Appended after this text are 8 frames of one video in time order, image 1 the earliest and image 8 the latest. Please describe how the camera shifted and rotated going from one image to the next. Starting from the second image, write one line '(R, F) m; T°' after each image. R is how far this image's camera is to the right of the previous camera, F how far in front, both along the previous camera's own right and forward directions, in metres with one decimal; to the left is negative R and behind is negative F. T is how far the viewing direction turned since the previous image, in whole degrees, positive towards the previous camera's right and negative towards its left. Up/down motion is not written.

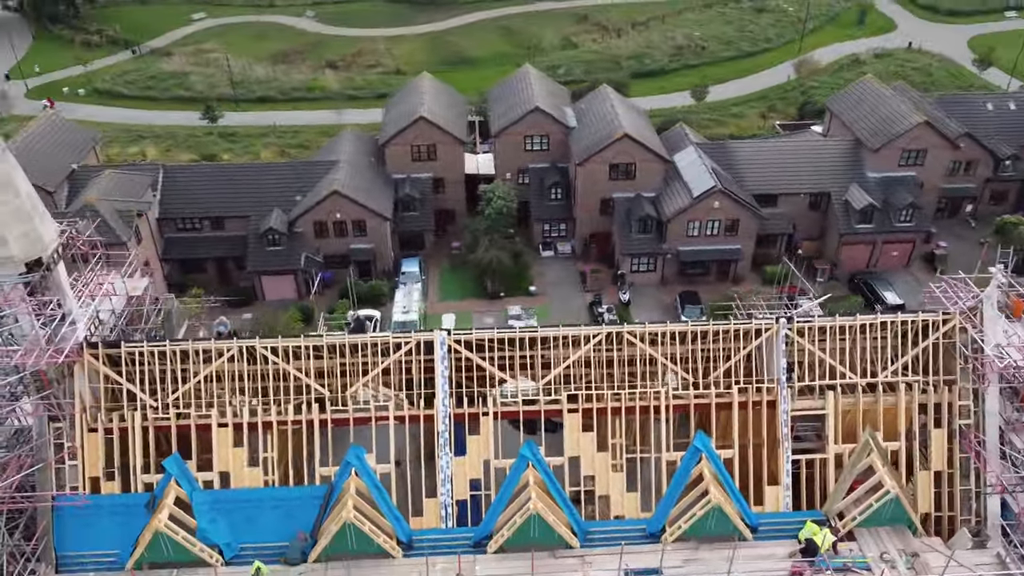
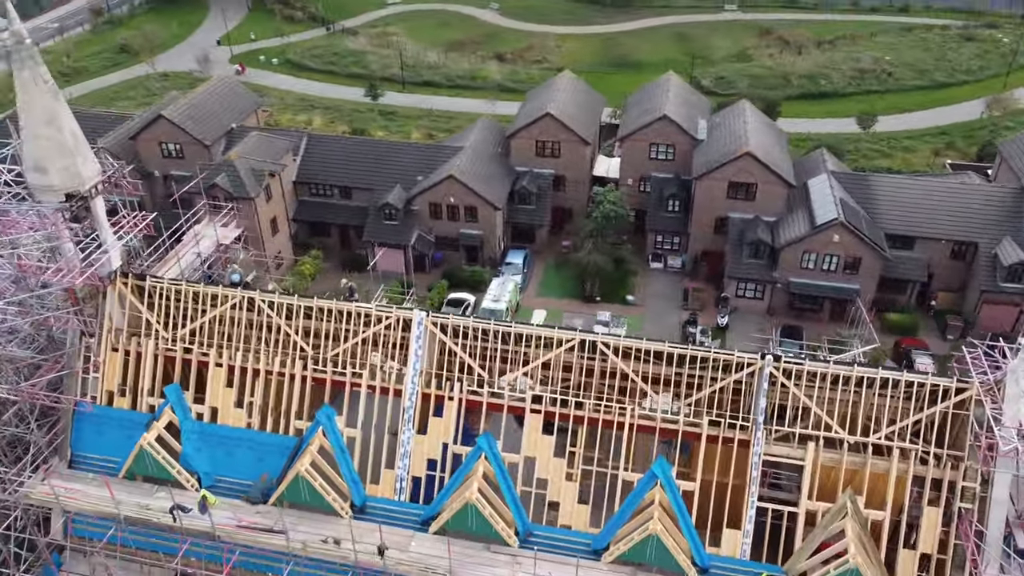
(+4.5, +0.4) m; -13°
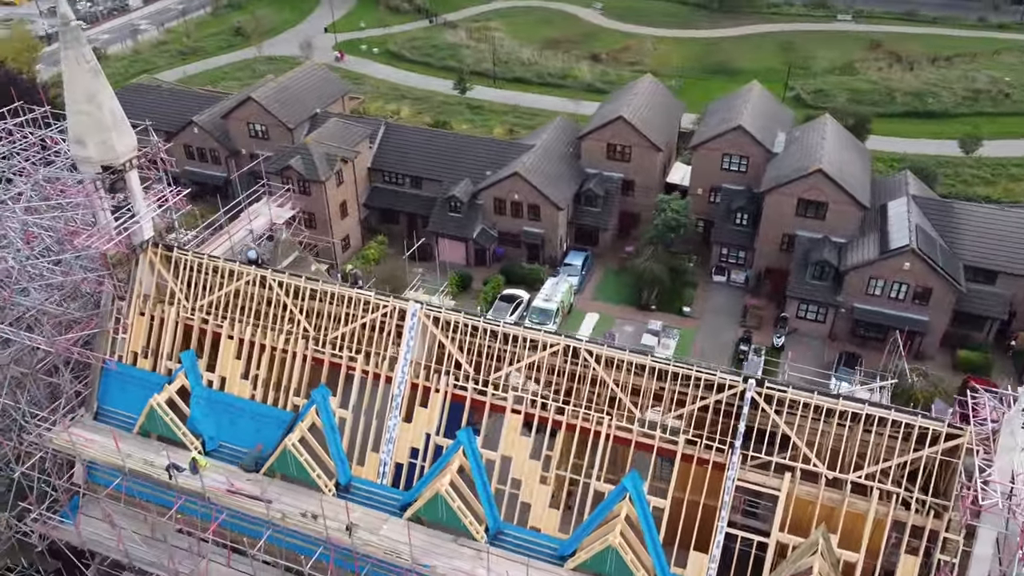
(+2.5, 0.0) m; -7°
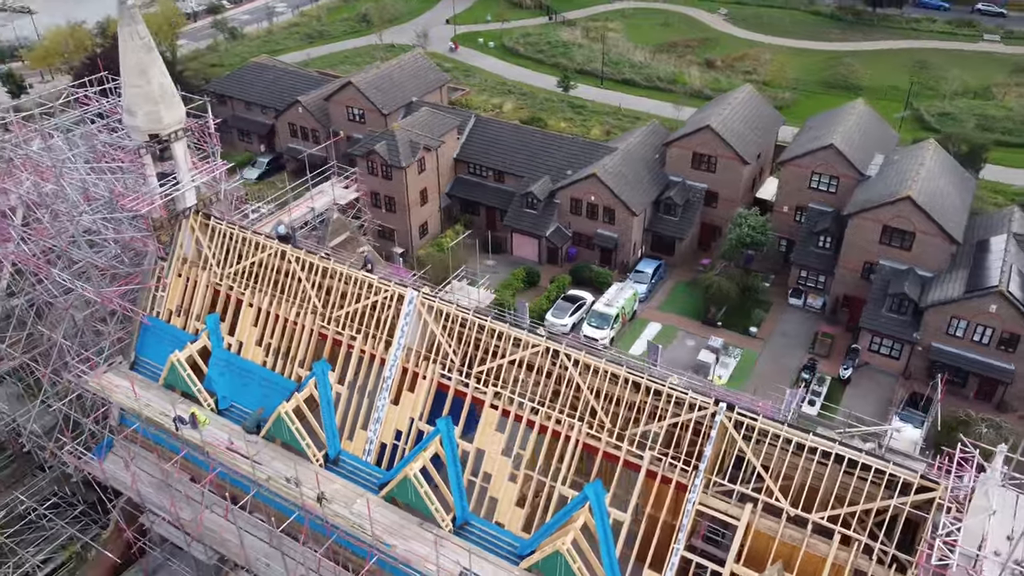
(+3.0, 0.0) m; -9°
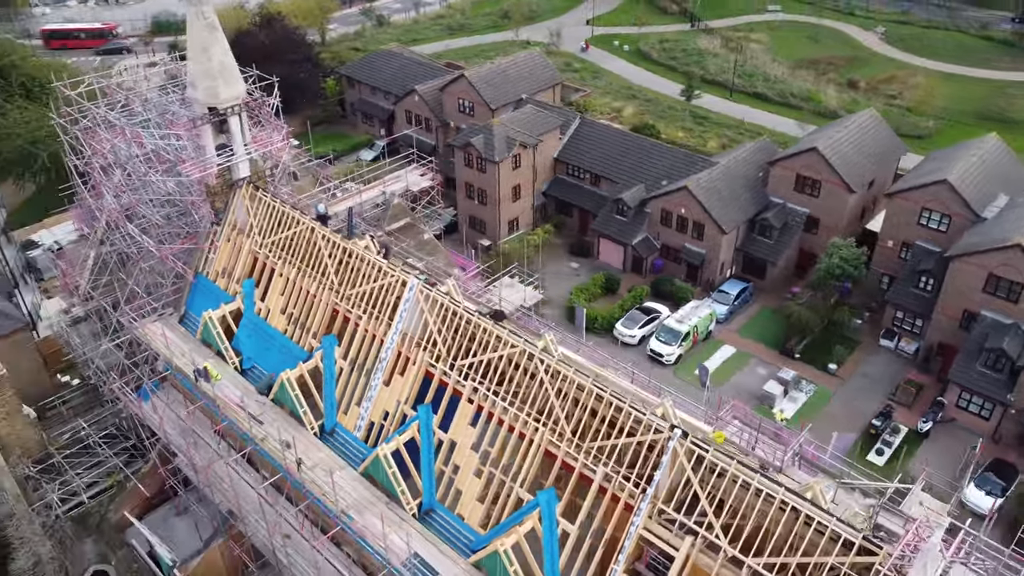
(+3.5, +0.2) m; -10°
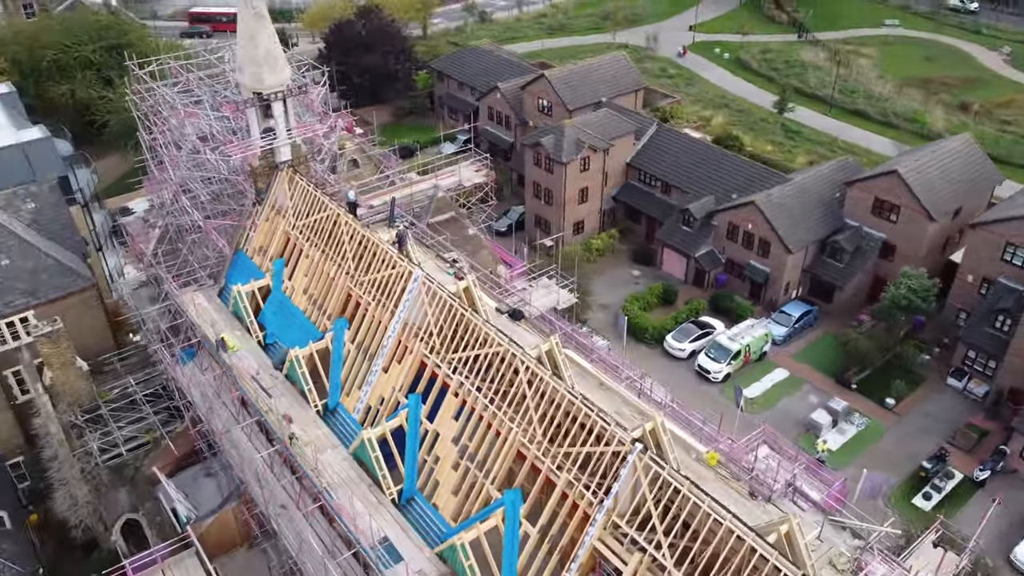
(+2.5, 0.0) m; -7°
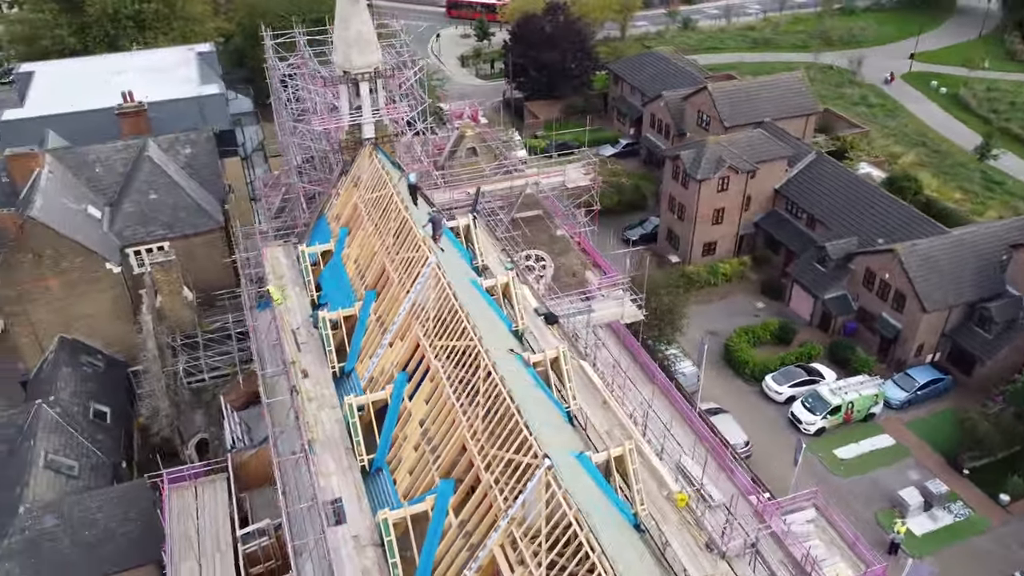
(+5.1, +0.5) m; -14°
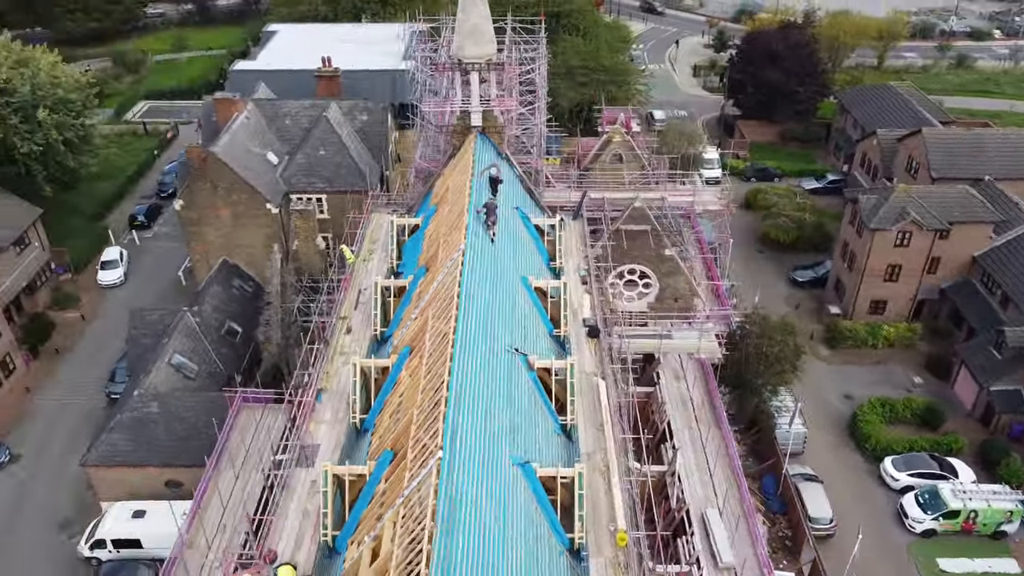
(+6.0, +0.8) m; -17°
